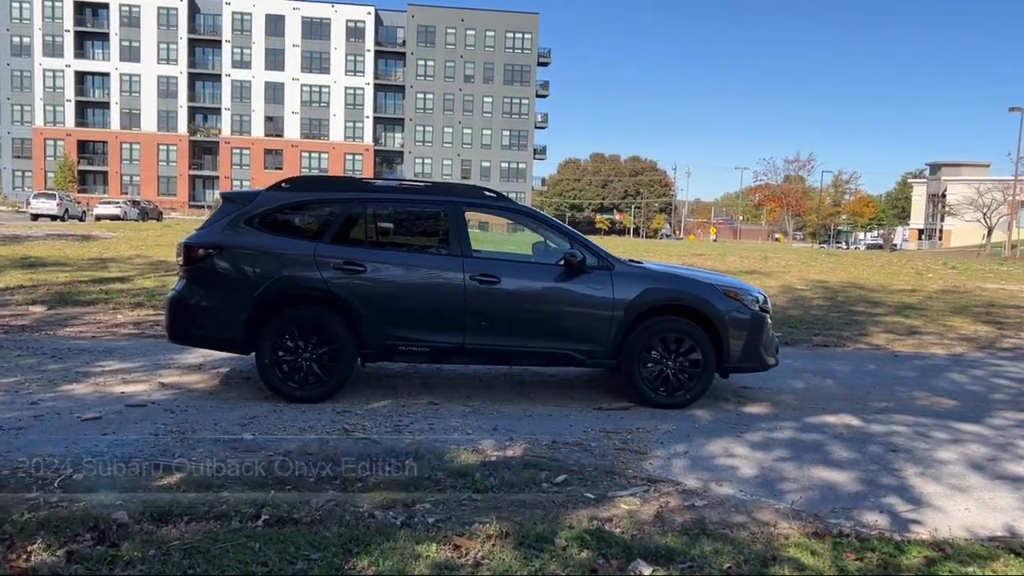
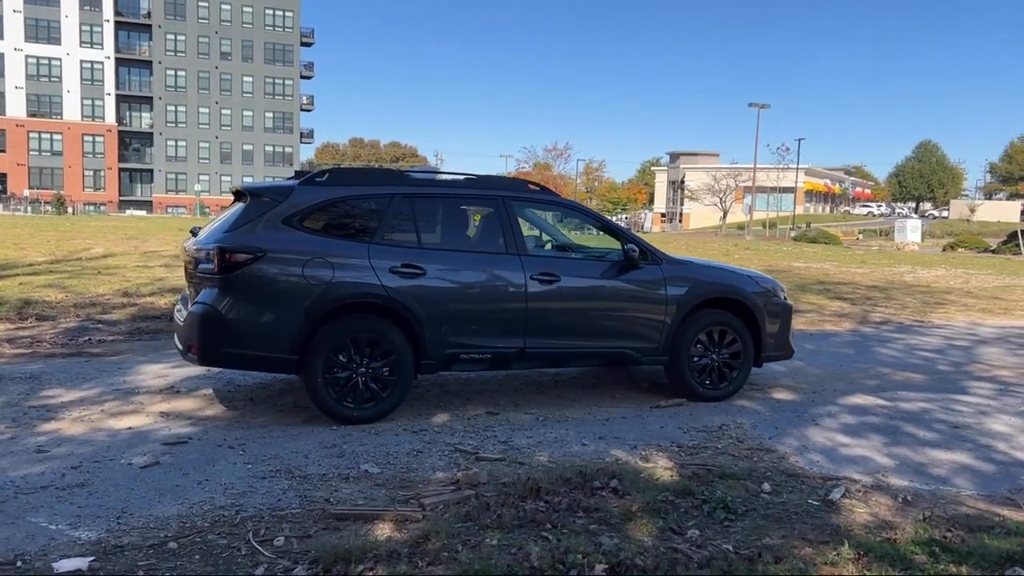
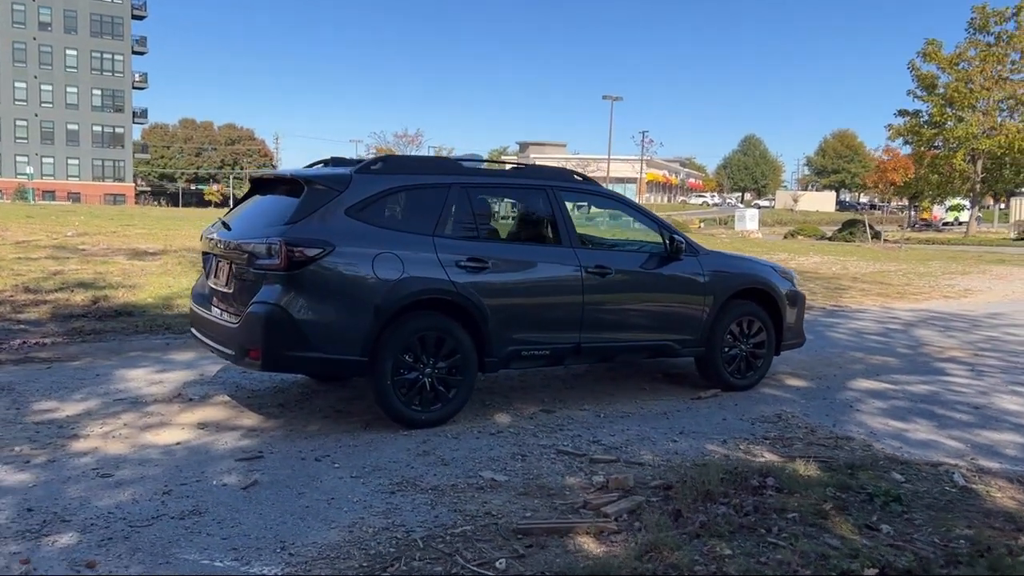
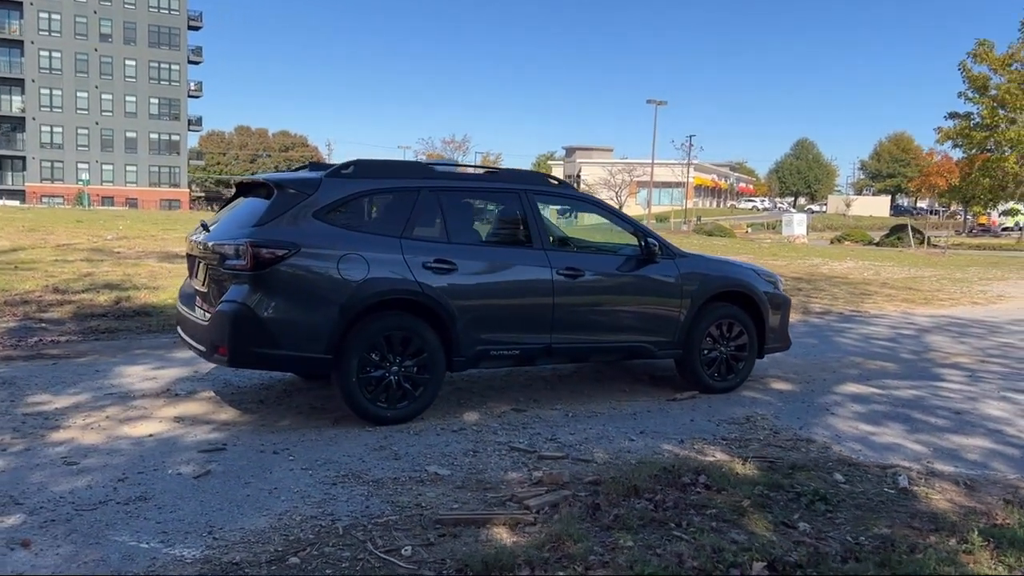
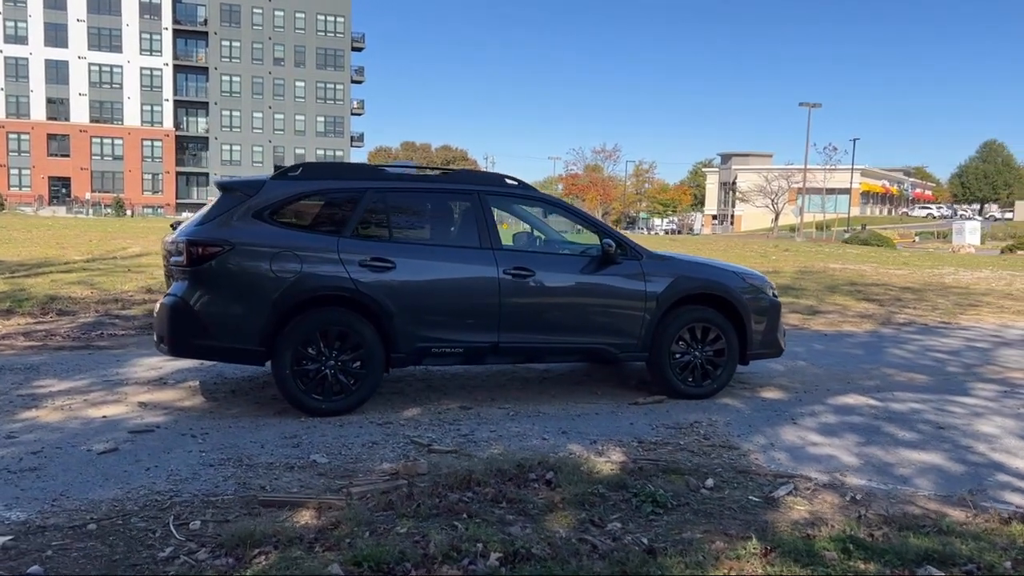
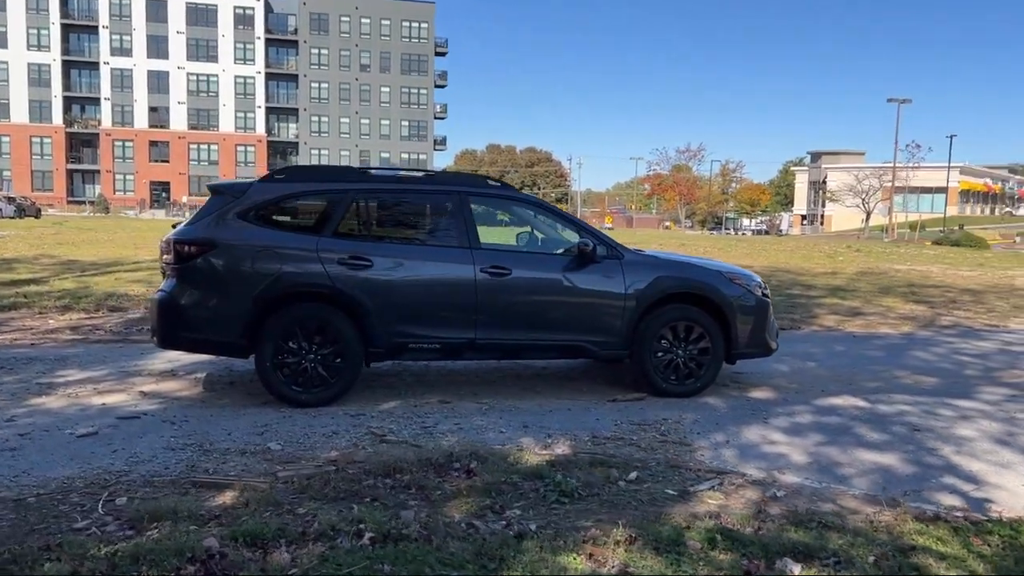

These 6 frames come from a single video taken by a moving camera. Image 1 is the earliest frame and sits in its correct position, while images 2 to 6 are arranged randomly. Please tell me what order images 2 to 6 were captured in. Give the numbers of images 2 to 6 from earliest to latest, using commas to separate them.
6, 5, 2, 4, 3
